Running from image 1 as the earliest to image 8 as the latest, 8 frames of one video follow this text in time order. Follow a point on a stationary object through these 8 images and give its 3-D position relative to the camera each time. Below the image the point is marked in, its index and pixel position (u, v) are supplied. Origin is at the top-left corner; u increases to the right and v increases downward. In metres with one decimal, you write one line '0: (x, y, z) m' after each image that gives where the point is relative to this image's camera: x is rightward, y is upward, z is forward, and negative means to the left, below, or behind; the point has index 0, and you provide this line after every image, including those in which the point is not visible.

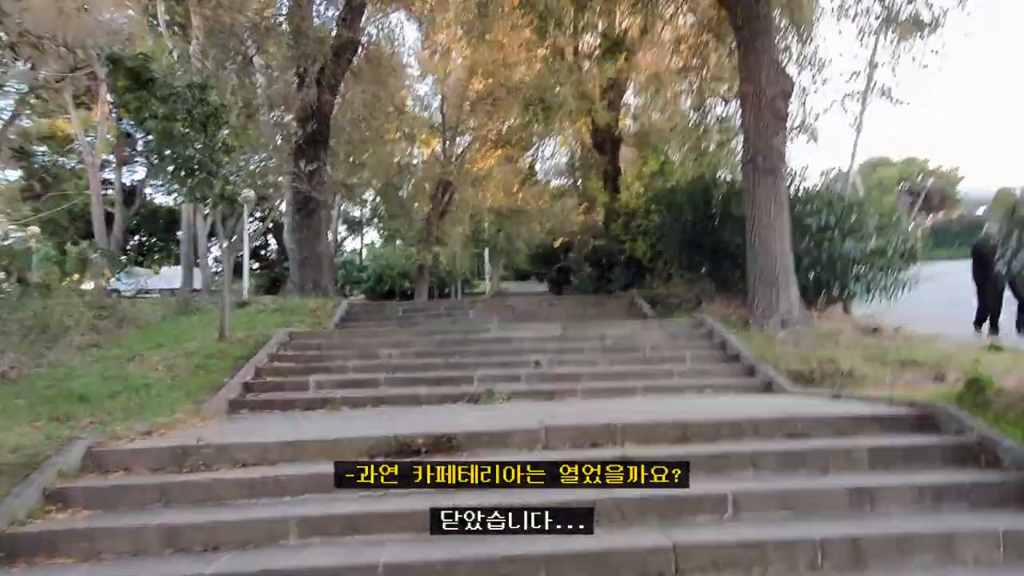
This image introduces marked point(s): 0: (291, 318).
0: (-4.1, -0.6, +13.4) m
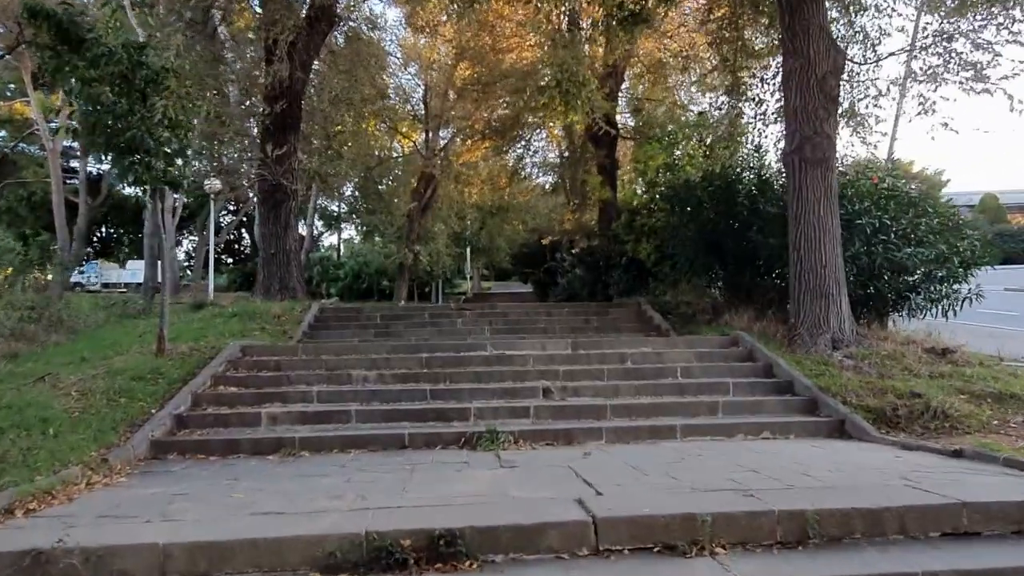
0: (-4.1, -0.6, +11.5) m
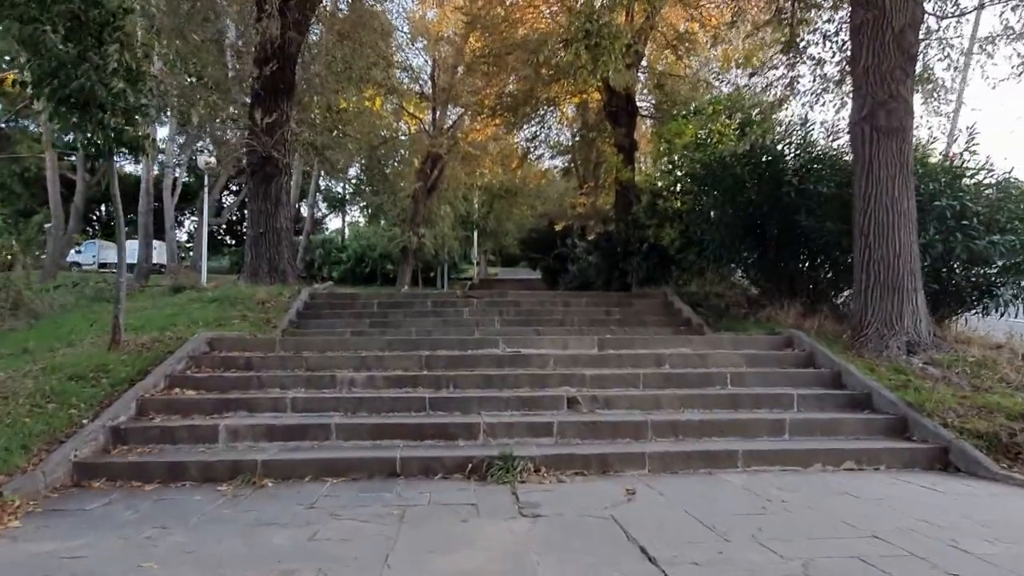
0: (-3.9, -0.4, +10.2) m
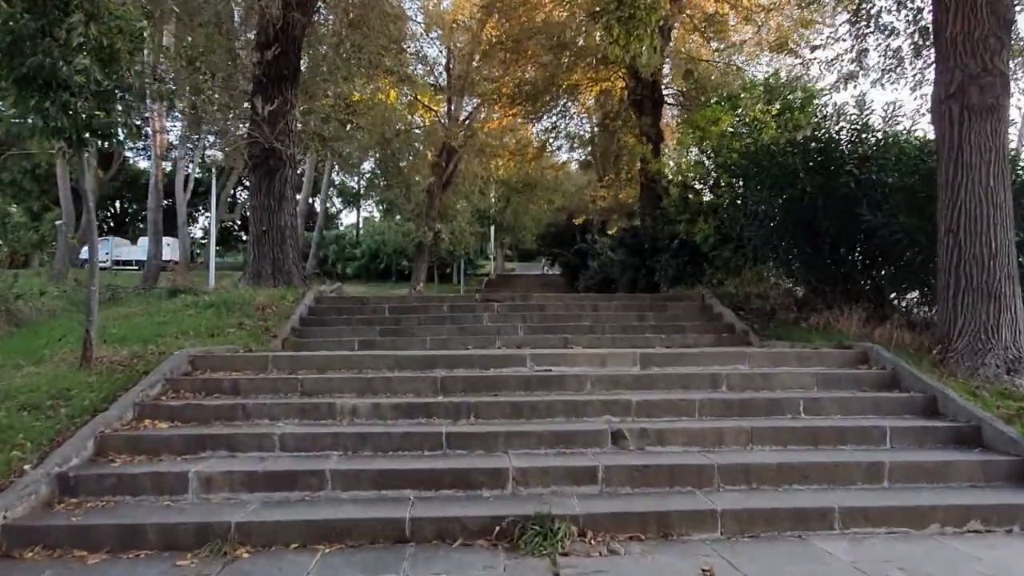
0: (-3.6, -0.5, +9.2) m
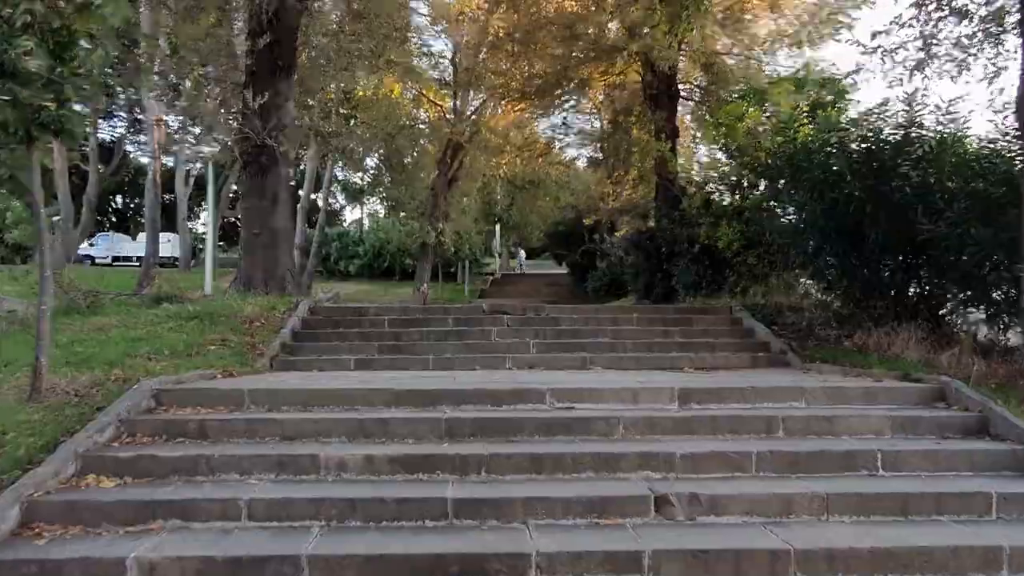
0: (-3.5, -0.6, +8.3) m
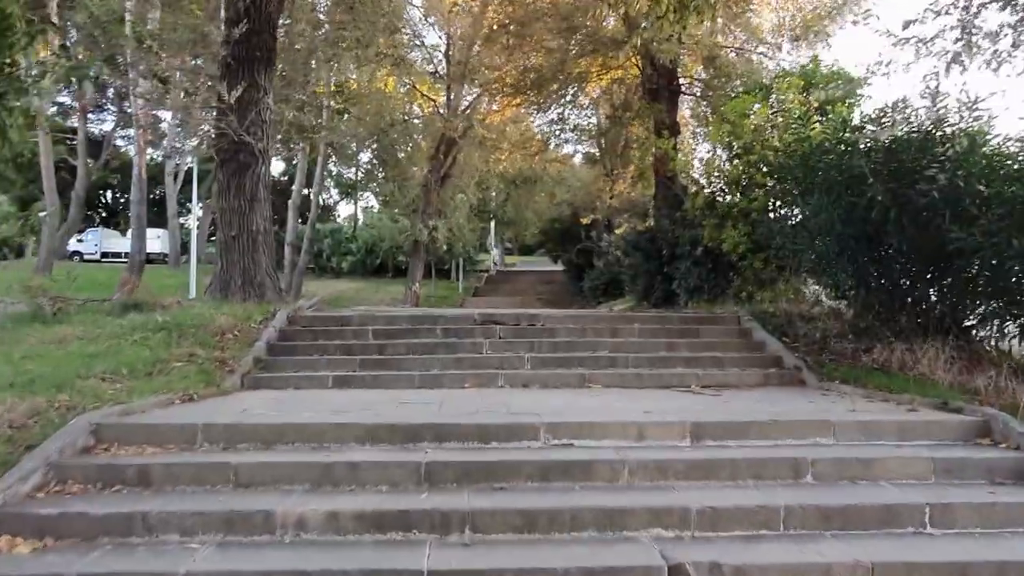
0: (-3.6, -0.7, +7.6) m
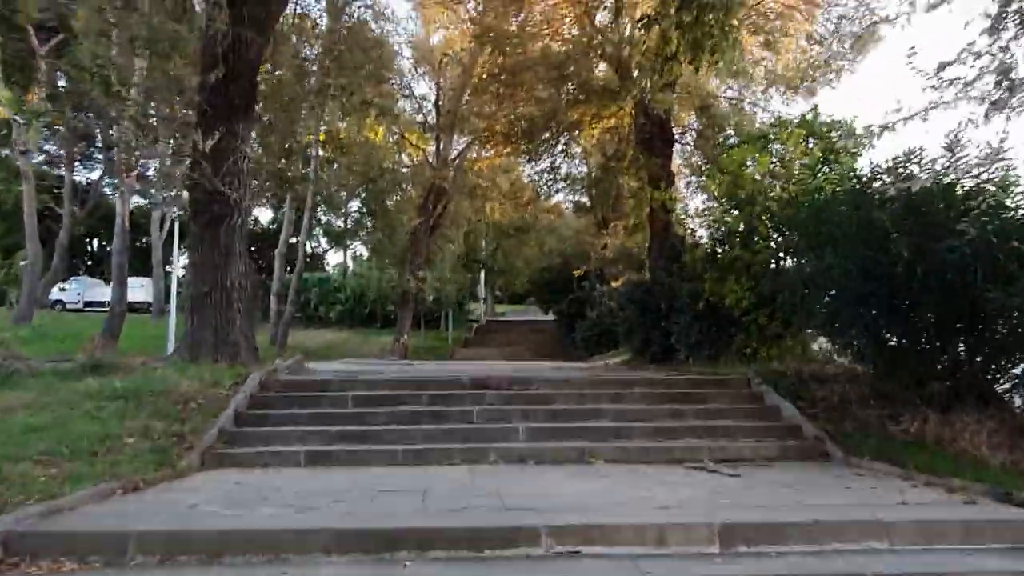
0: (-3.6, -1.3, +6.8) m
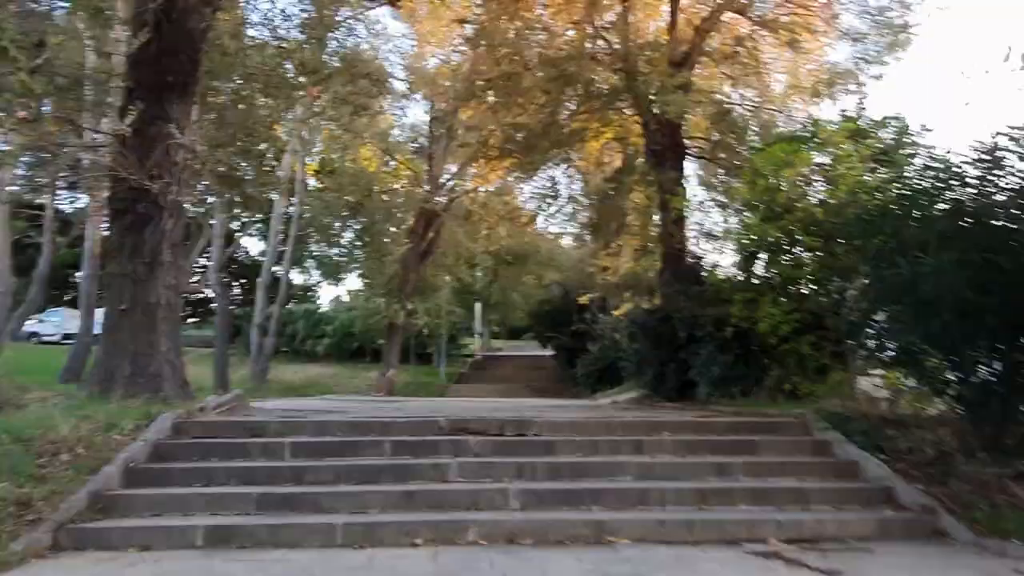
0: (-3.7, -1.4, +4.7) m
